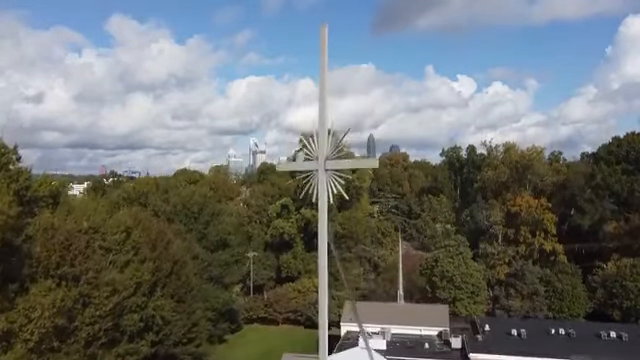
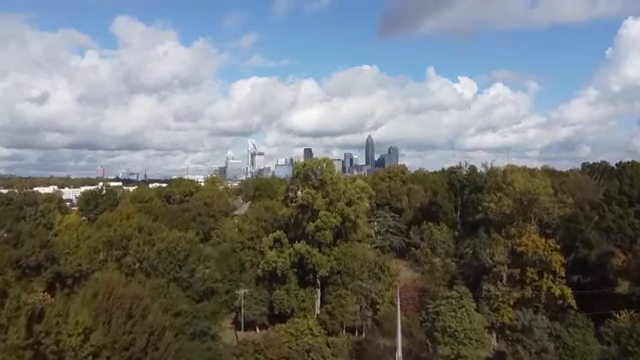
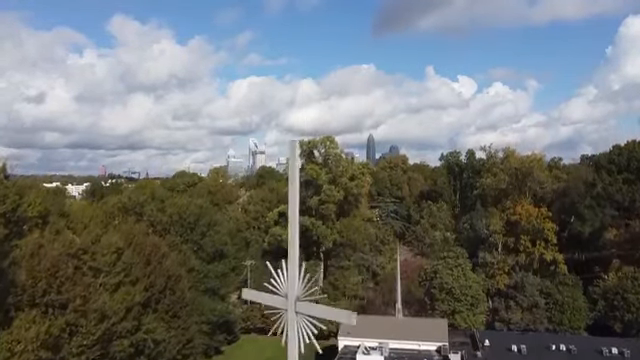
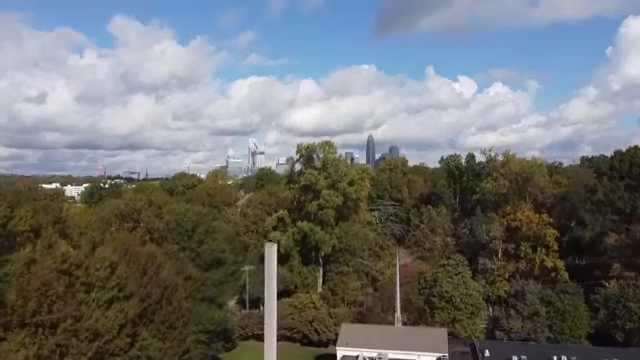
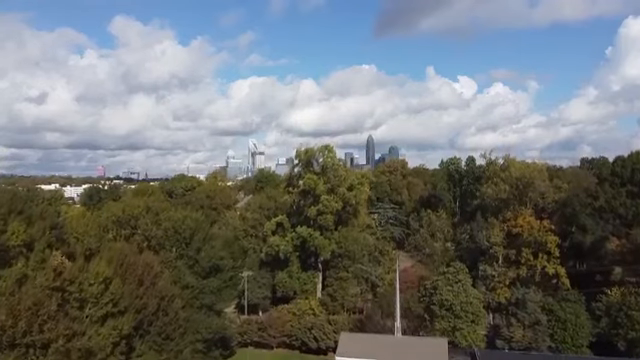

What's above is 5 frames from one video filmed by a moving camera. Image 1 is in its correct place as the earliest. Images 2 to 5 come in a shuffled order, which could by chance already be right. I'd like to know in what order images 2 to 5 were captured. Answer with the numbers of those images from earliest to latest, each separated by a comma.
3, 4, 5, 2
